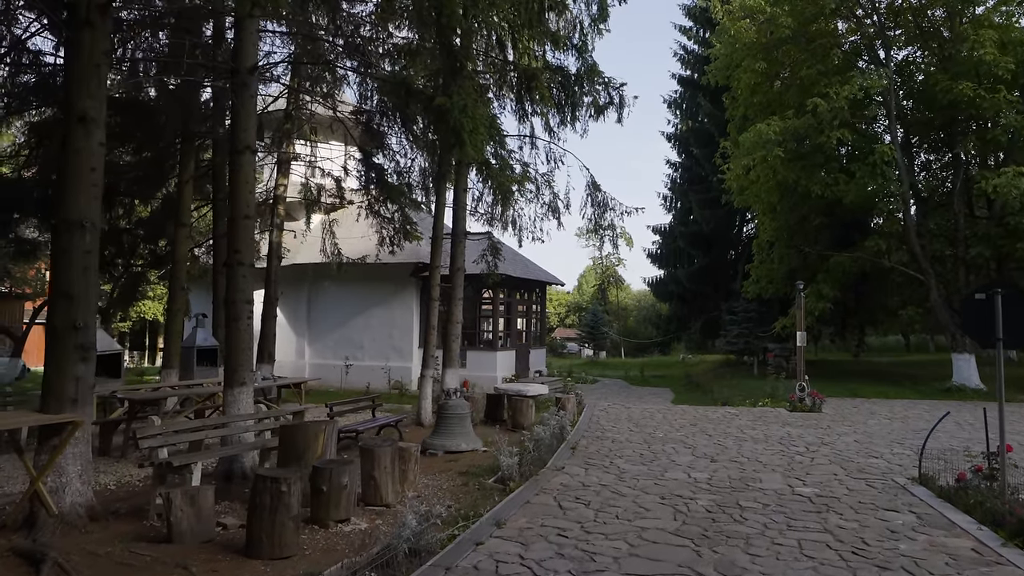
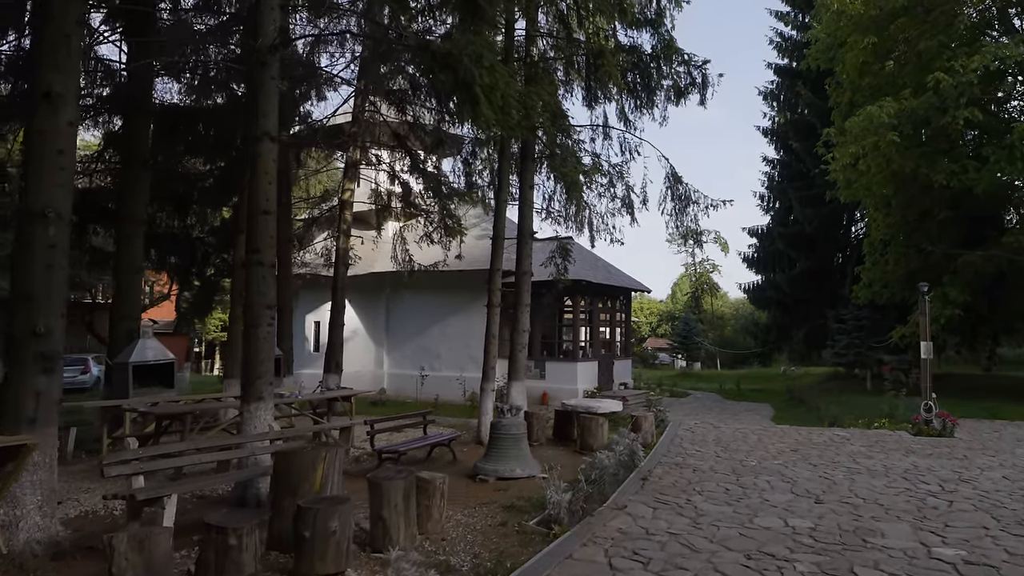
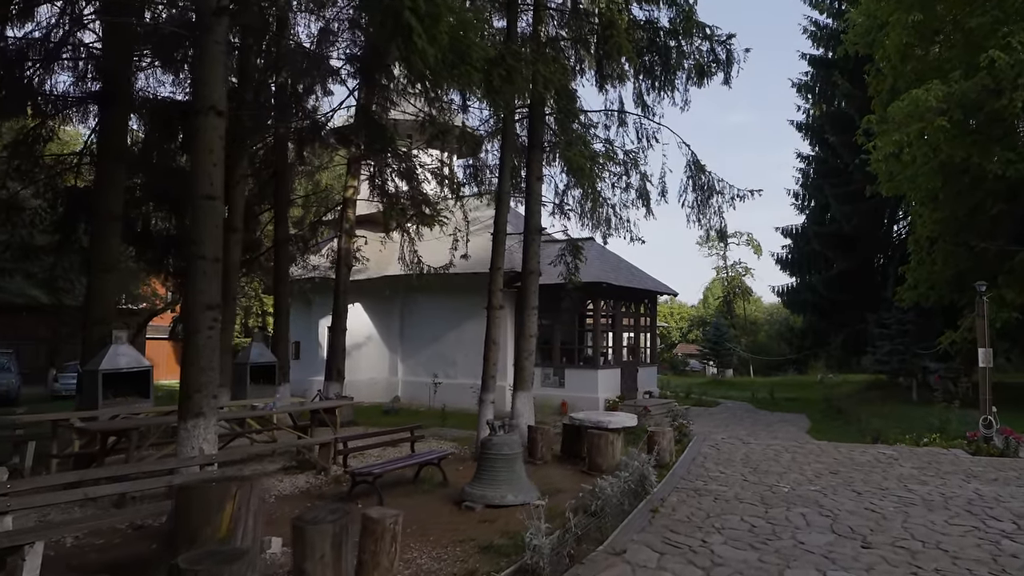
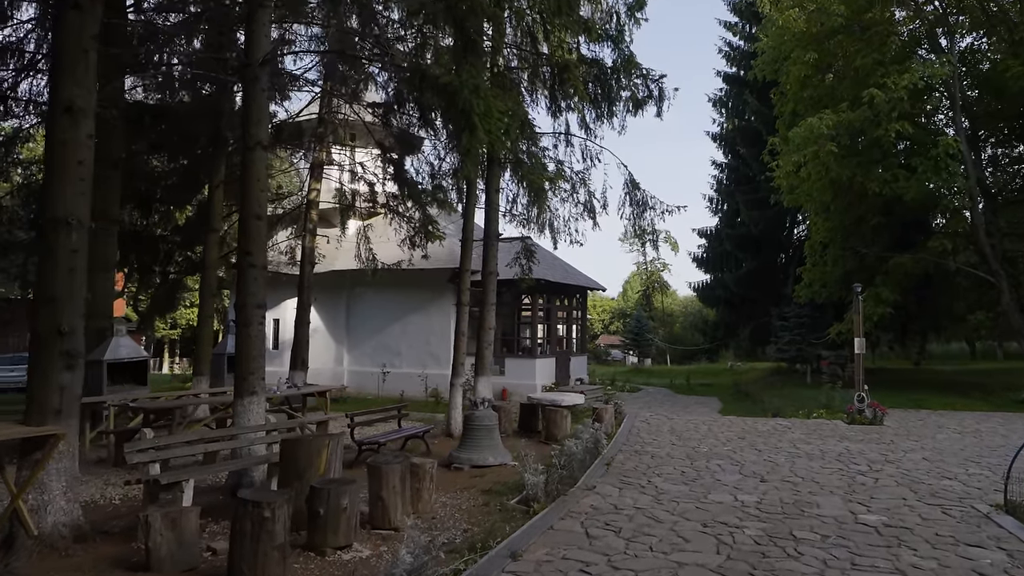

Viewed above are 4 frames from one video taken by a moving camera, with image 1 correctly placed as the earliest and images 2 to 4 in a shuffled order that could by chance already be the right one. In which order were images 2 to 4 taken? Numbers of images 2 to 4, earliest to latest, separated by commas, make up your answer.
4, 2, 3
